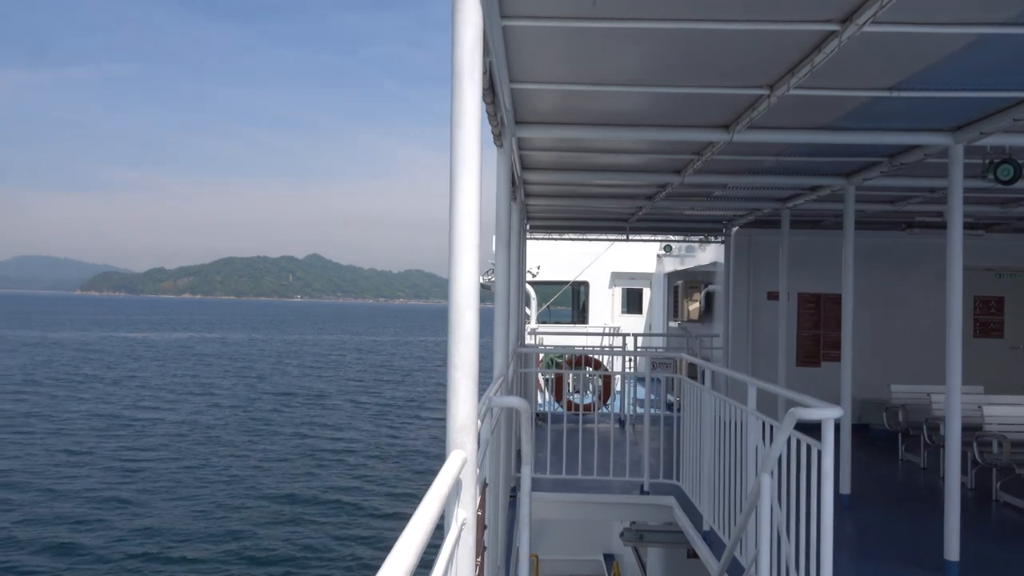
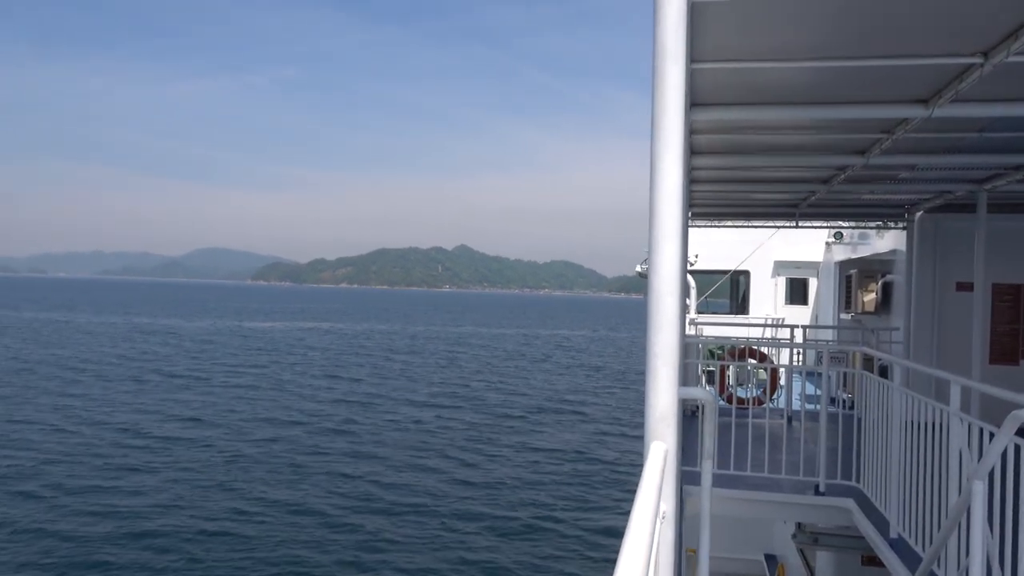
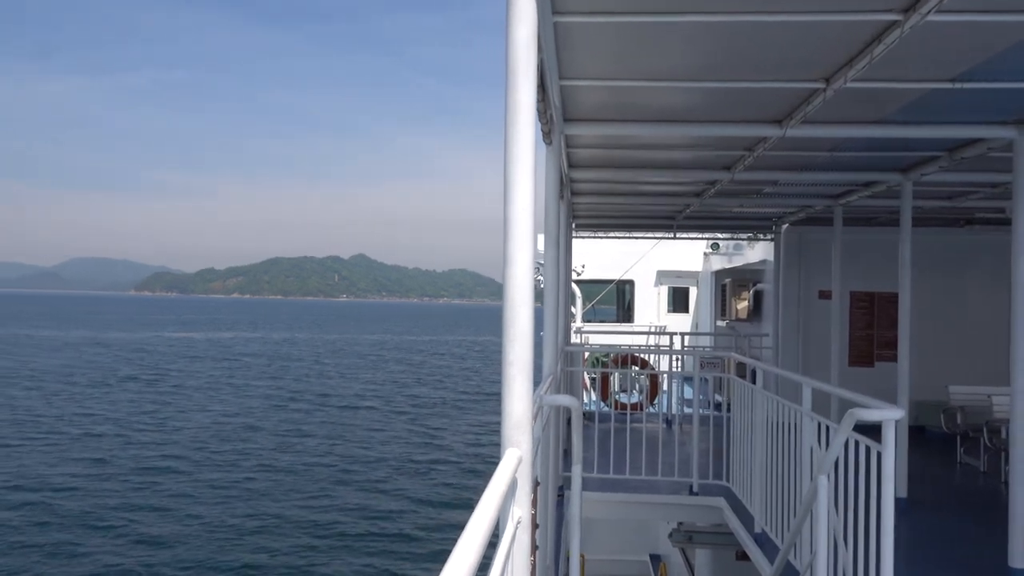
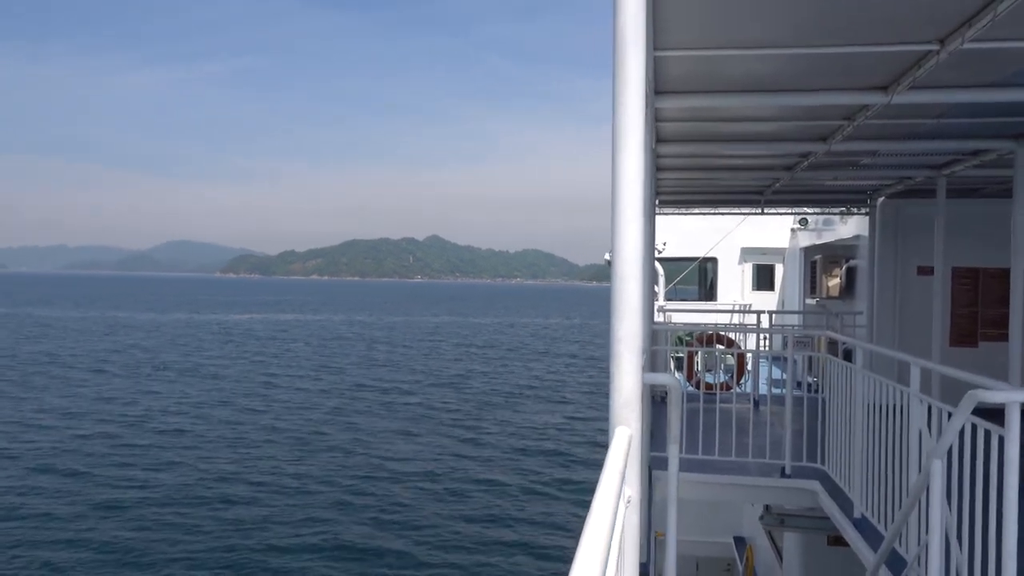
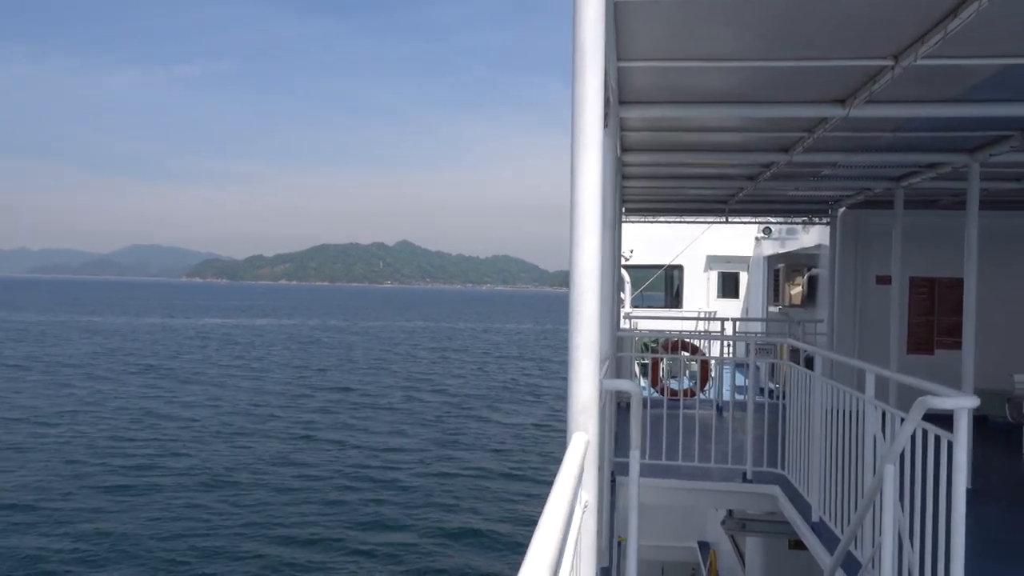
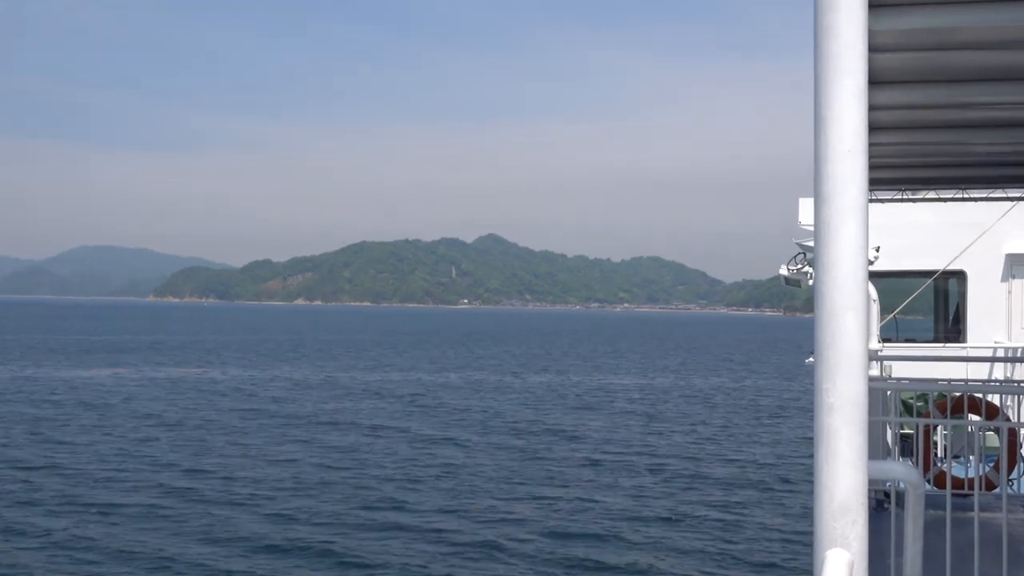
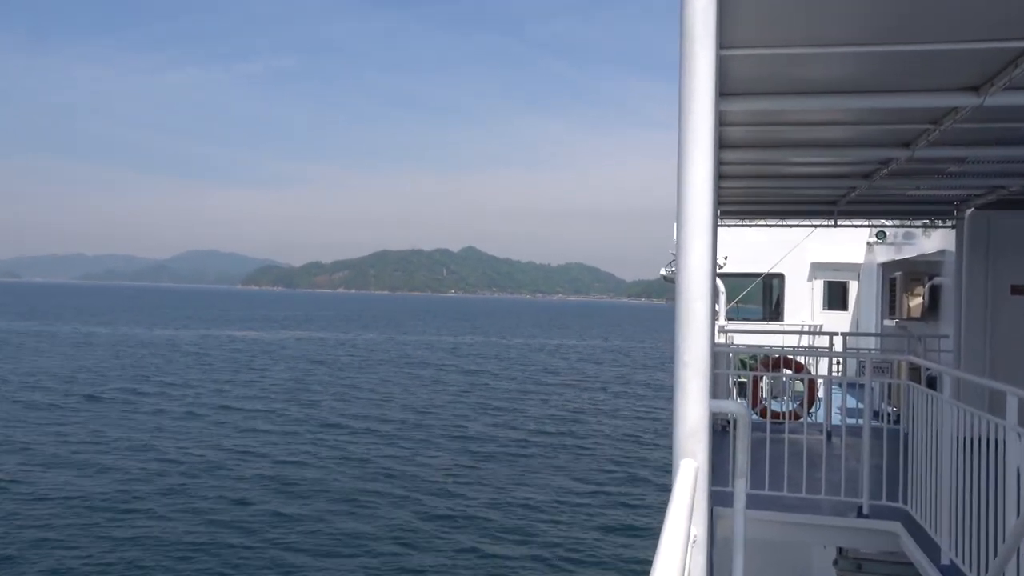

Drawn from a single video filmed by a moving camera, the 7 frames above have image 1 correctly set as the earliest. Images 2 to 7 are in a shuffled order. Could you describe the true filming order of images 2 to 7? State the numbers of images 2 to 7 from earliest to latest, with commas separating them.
3, 5, 4, 2, 7, 6
